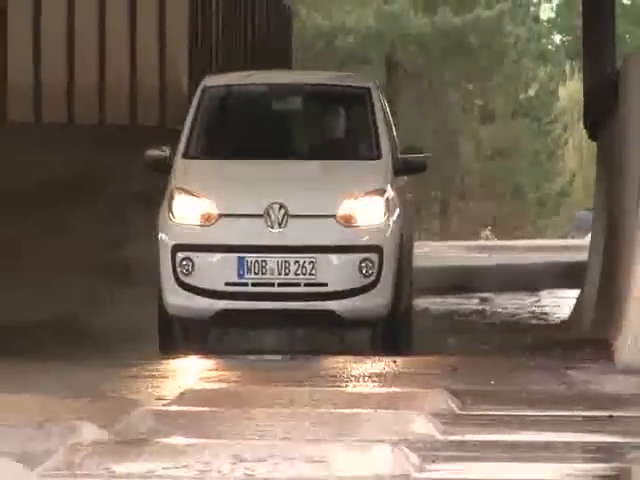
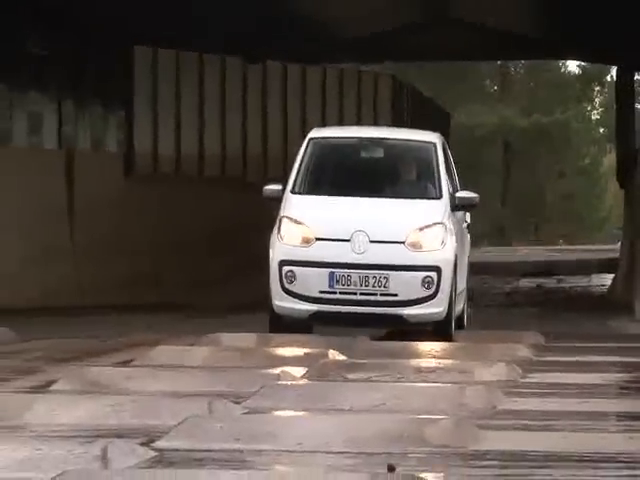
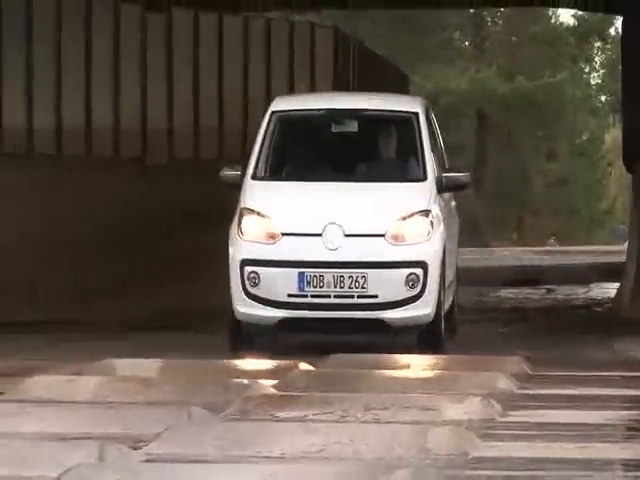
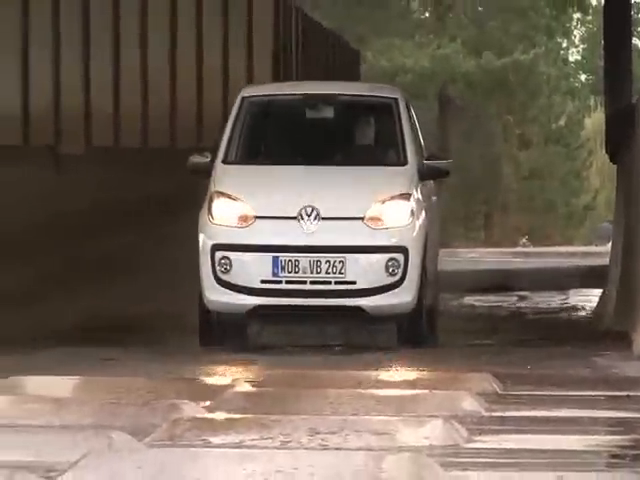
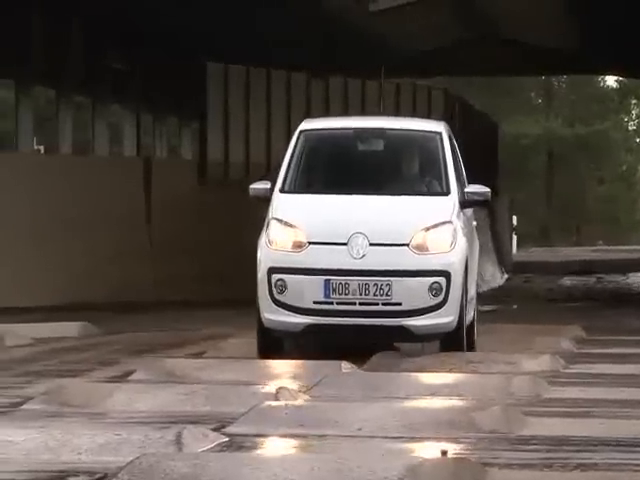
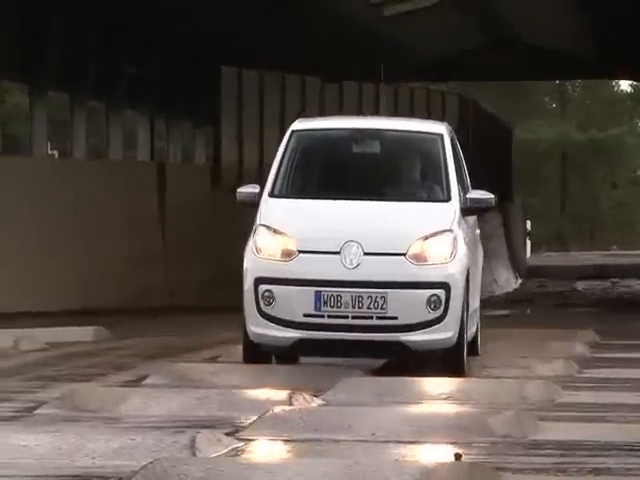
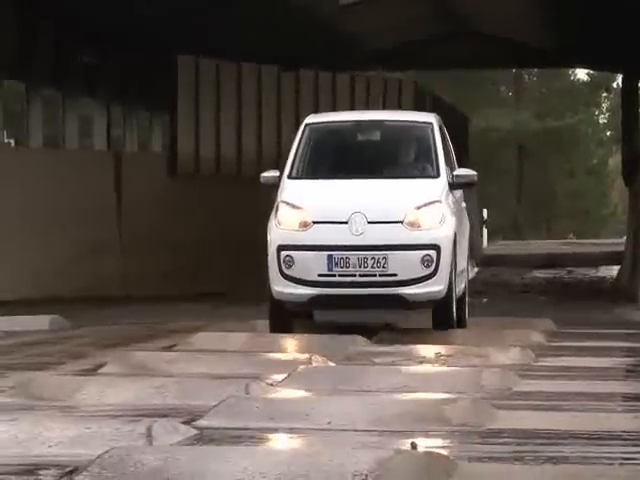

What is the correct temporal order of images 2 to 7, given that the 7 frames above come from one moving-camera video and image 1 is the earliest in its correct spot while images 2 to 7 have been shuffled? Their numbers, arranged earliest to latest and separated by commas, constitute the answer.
4, 3, 2, 7, 5, 6
